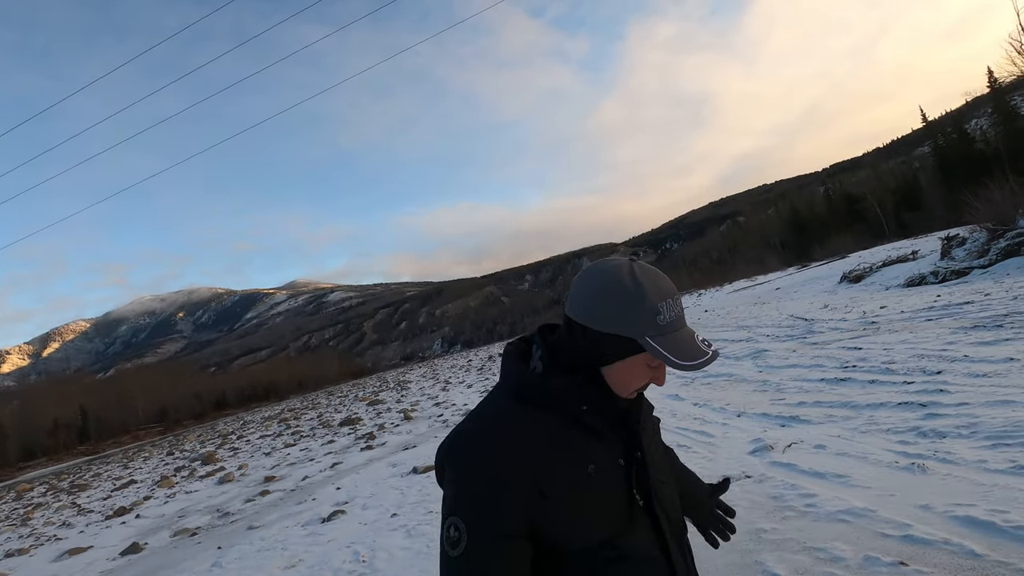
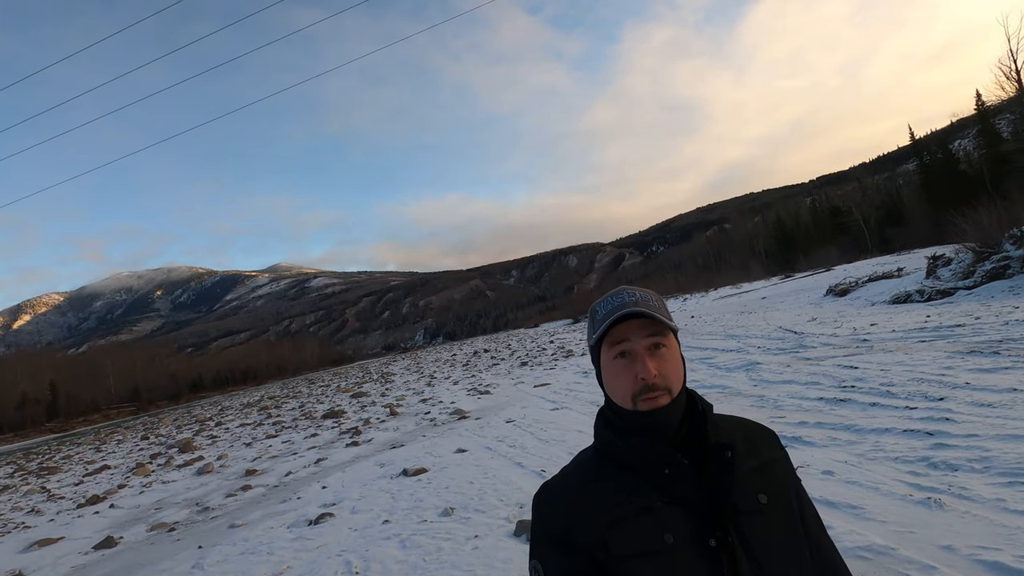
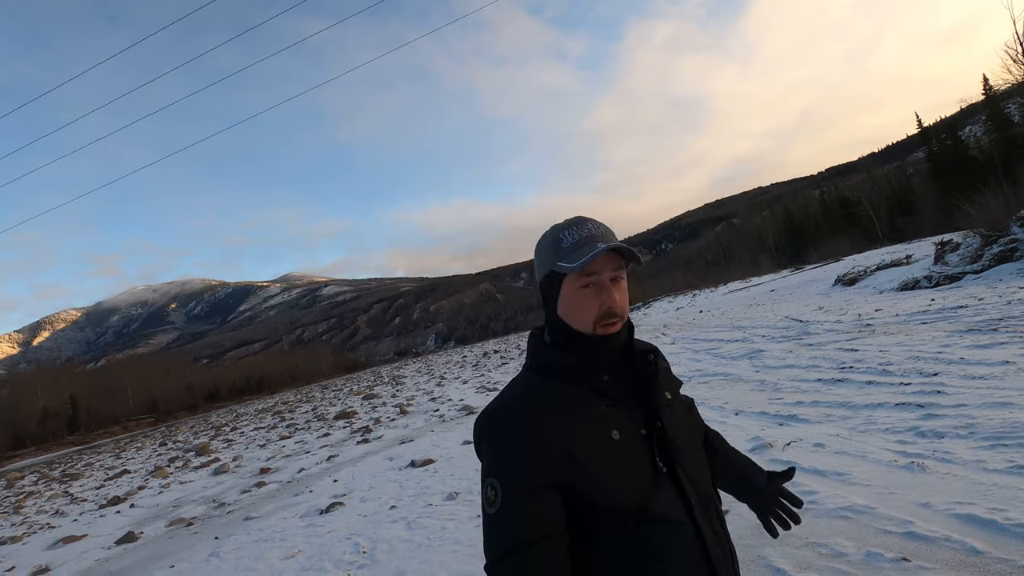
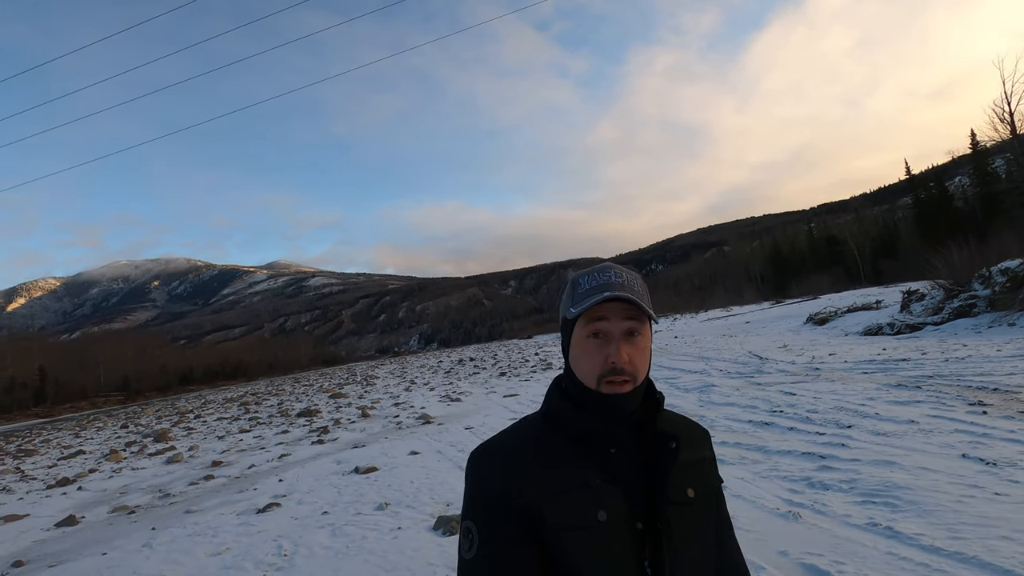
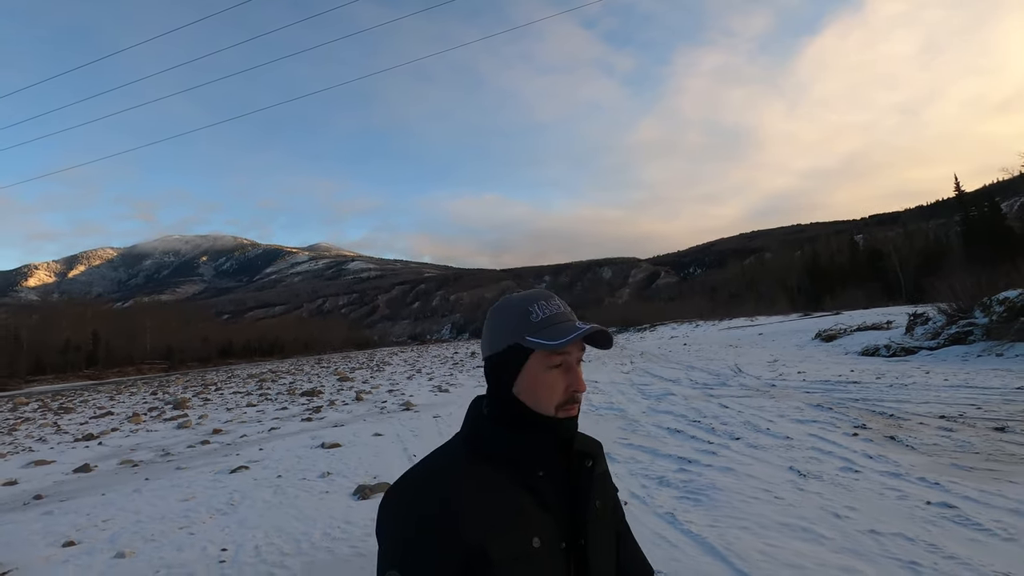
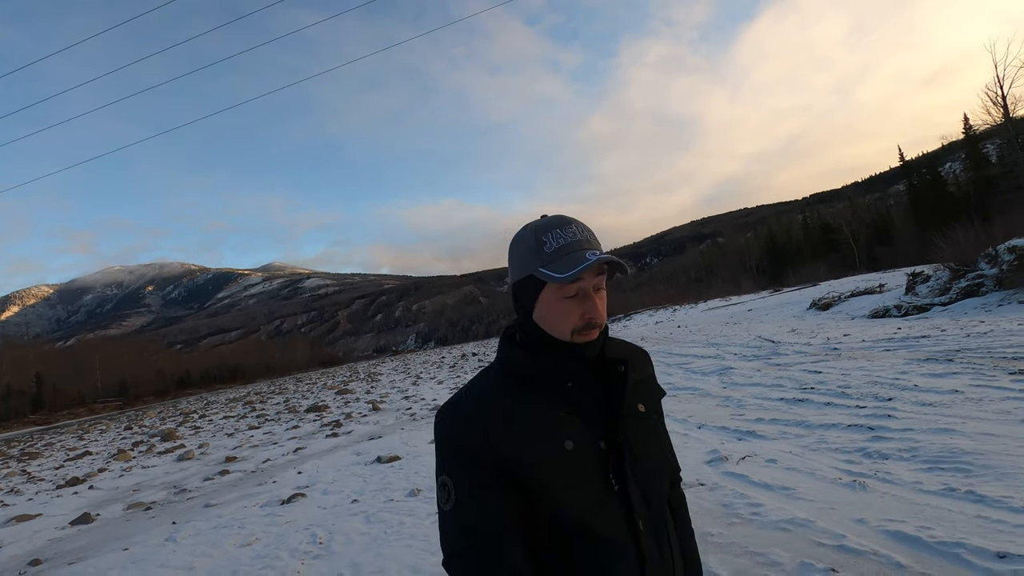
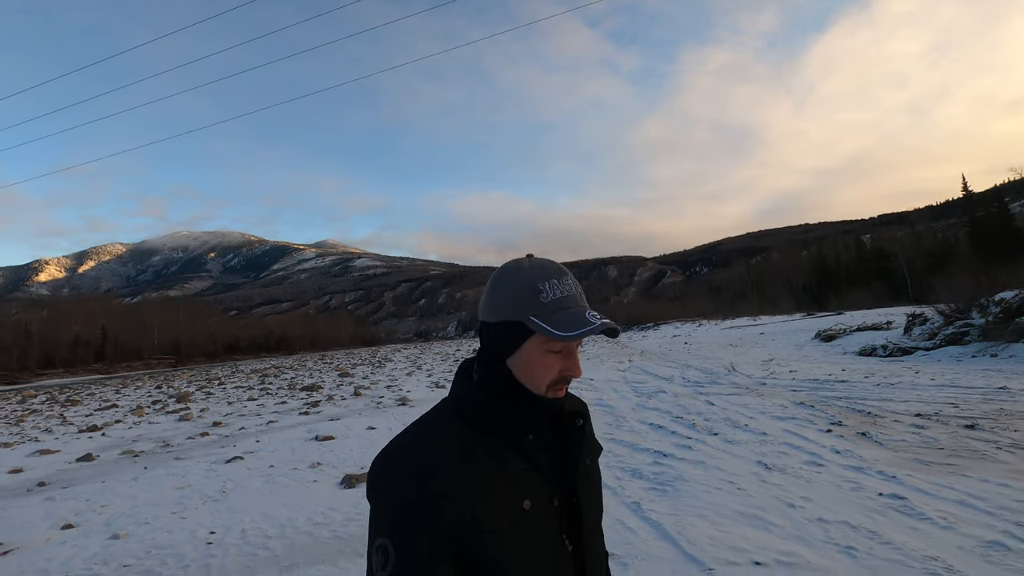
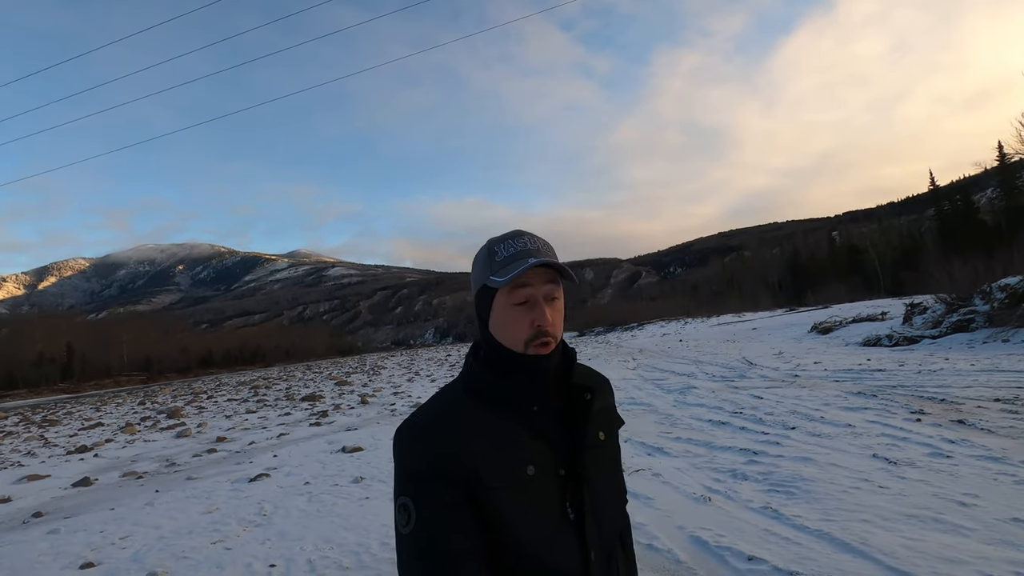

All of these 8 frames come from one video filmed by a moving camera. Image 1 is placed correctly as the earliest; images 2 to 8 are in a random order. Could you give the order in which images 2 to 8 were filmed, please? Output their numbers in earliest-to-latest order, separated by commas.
3, 2, 6, 4, 8, 5, 7
